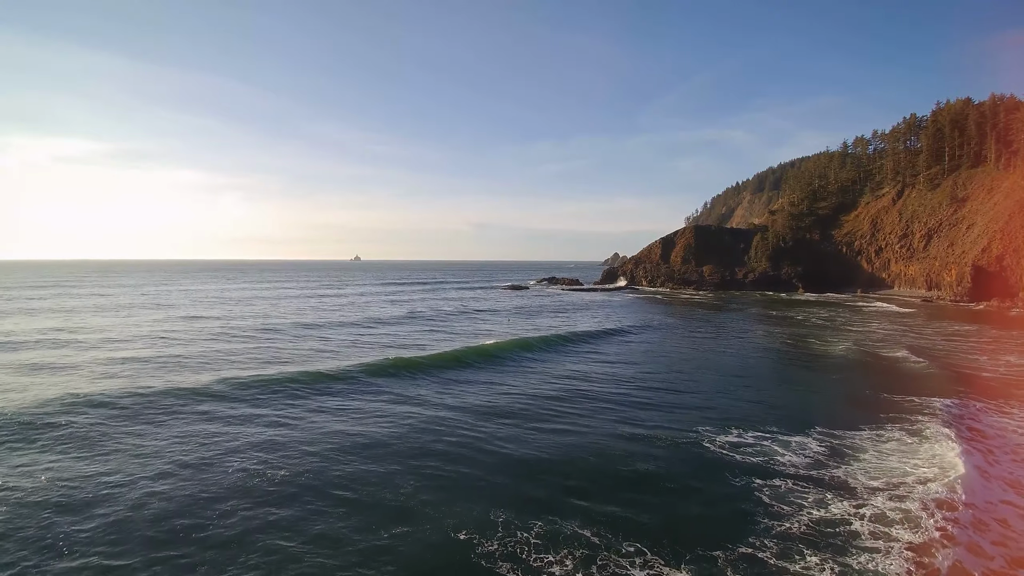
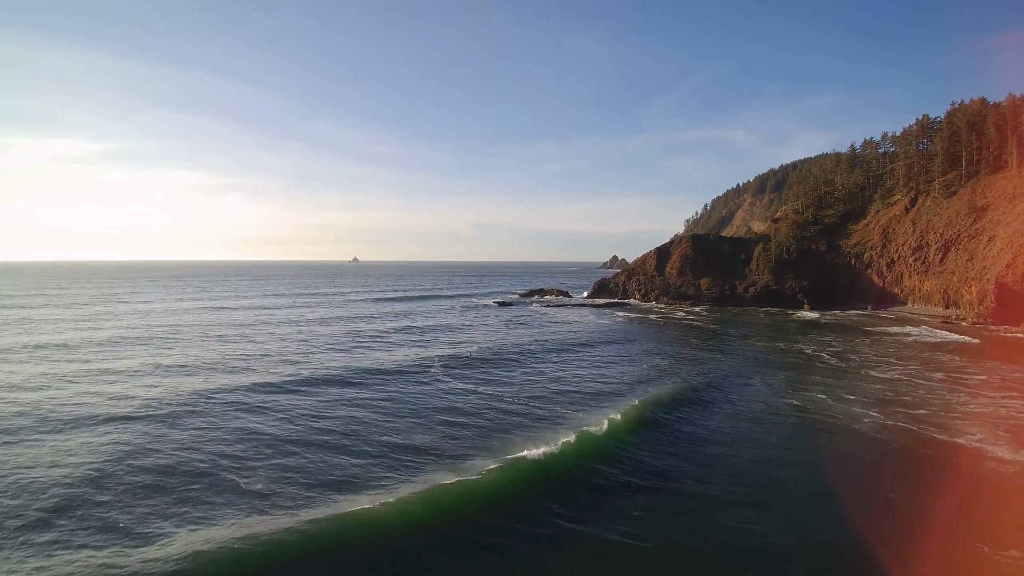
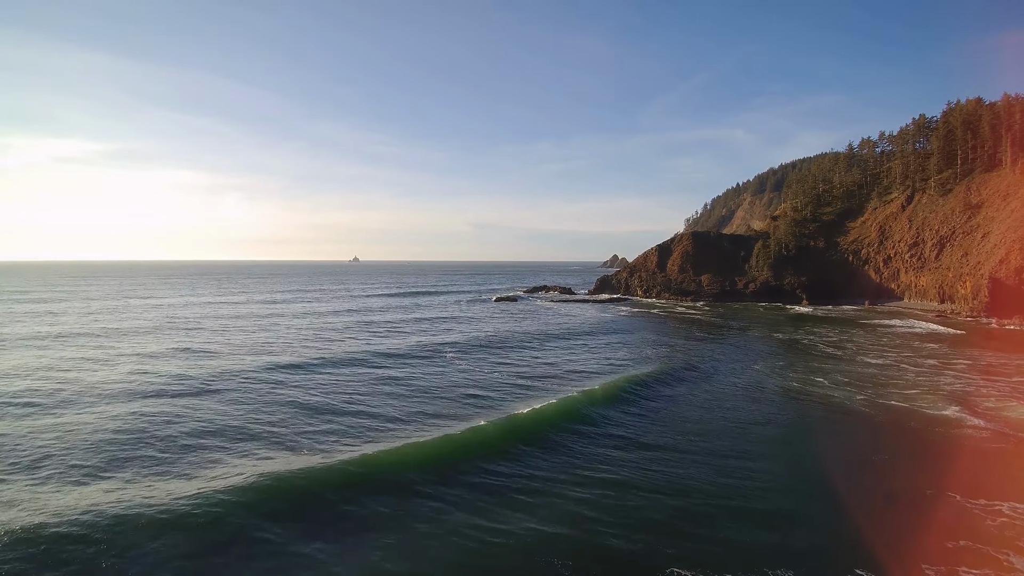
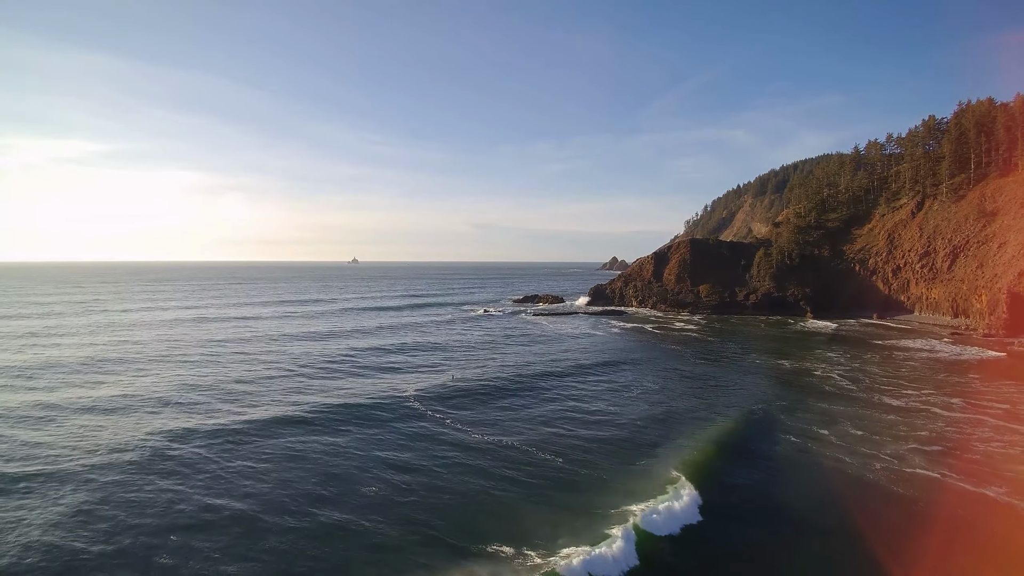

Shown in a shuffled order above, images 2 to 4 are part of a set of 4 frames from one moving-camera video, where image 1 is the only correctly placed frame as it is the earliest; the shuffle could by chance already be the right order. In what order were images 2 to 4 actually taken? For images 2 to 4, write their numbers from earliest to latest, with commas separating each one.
3, 2, 4
